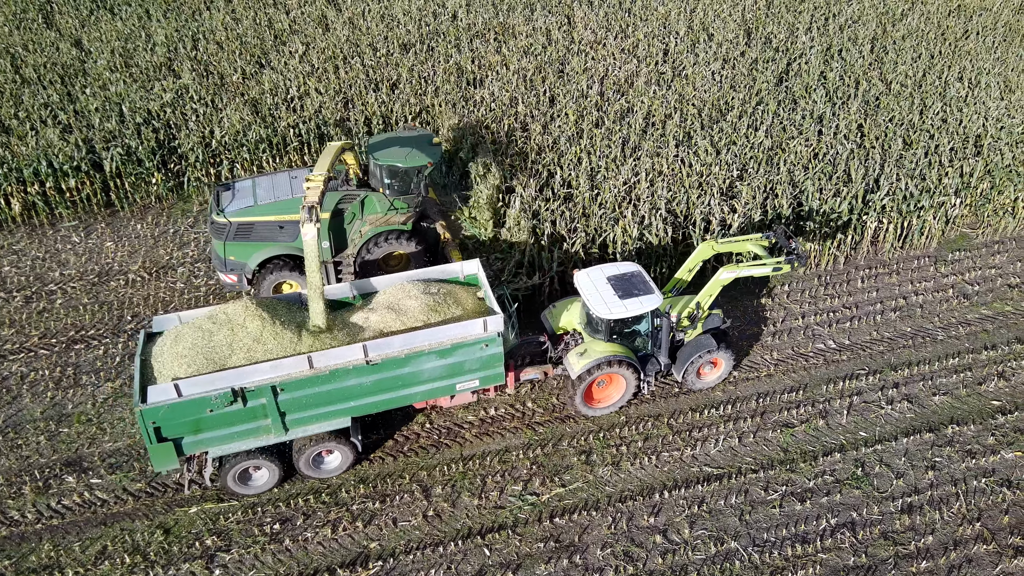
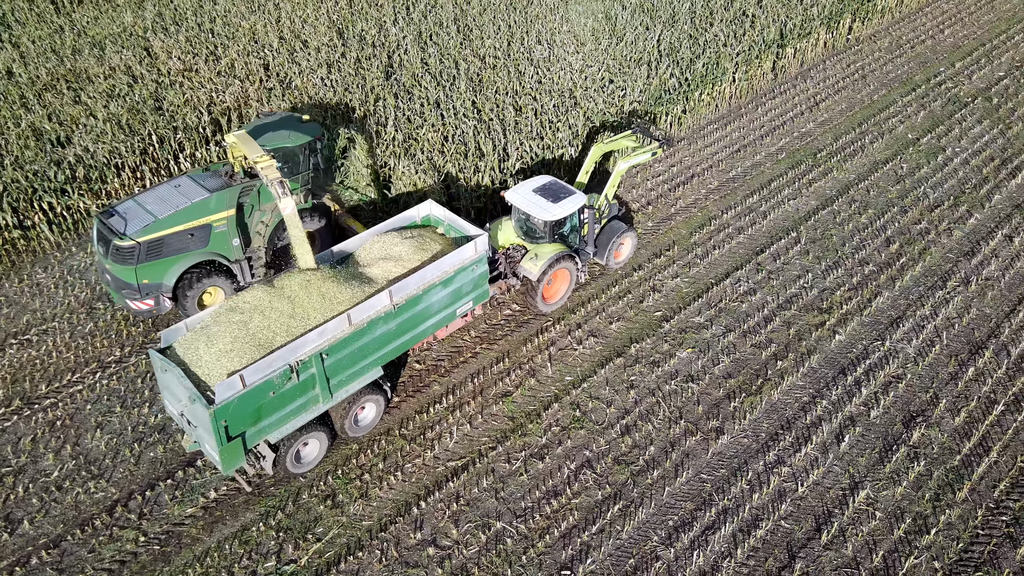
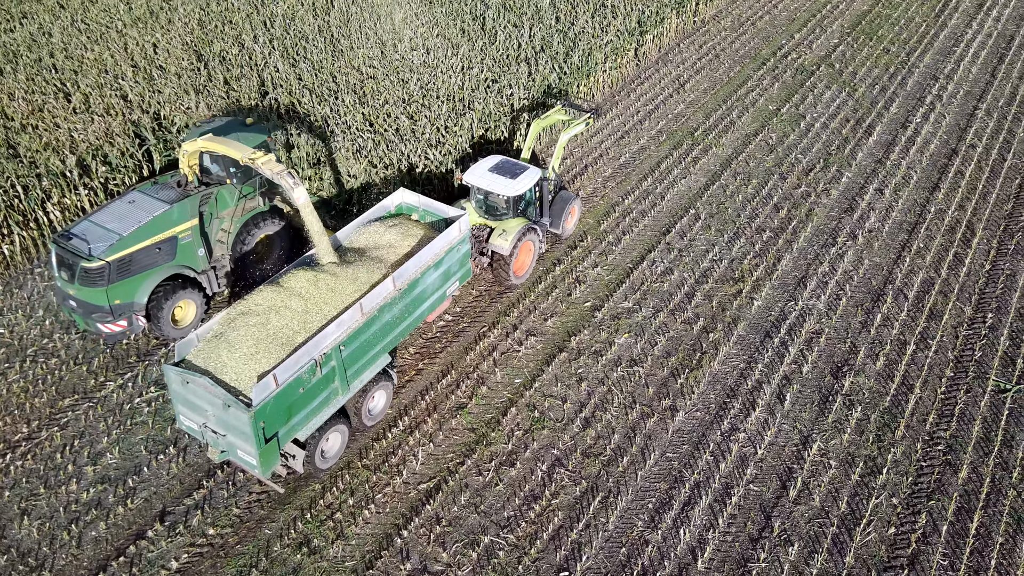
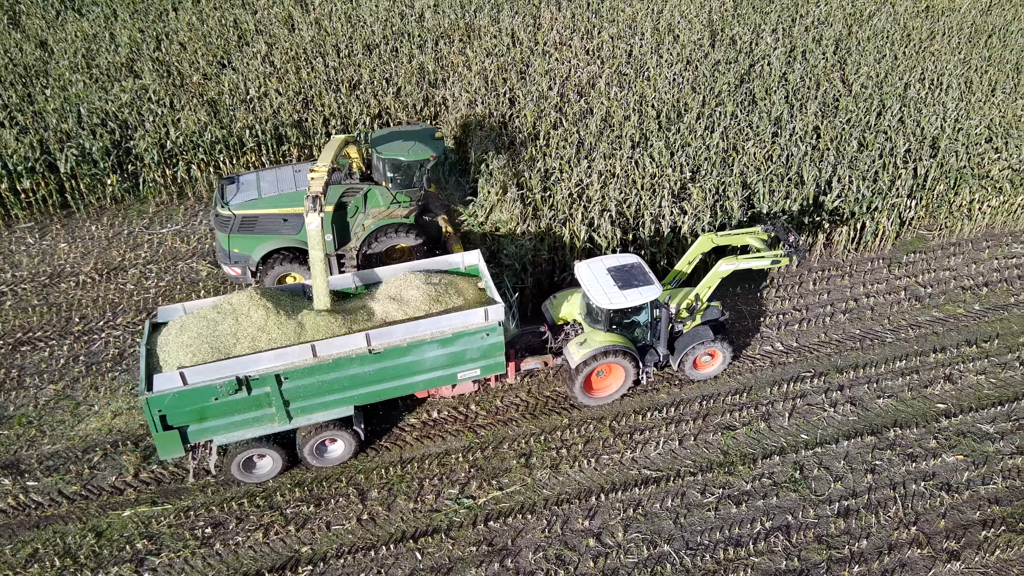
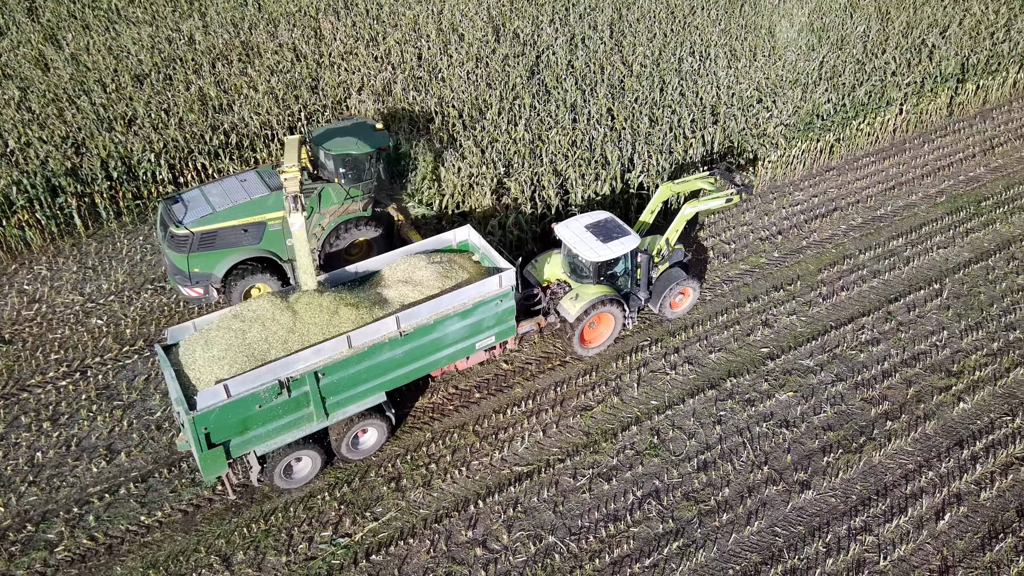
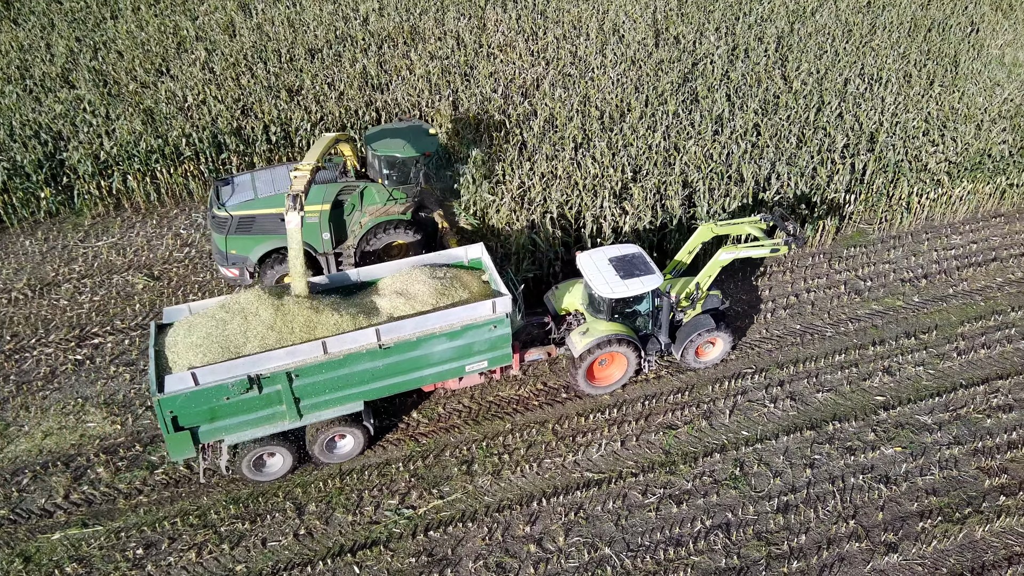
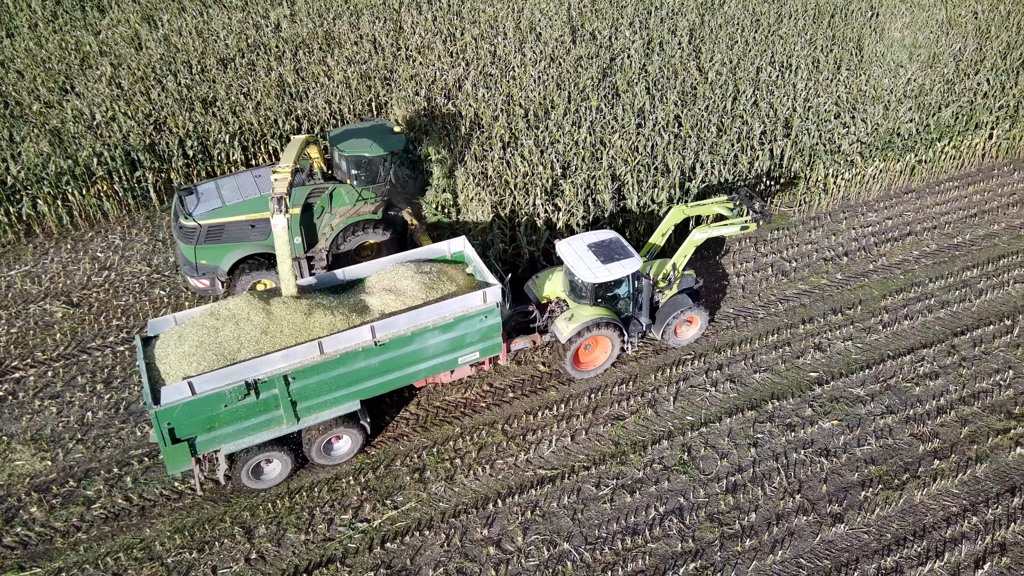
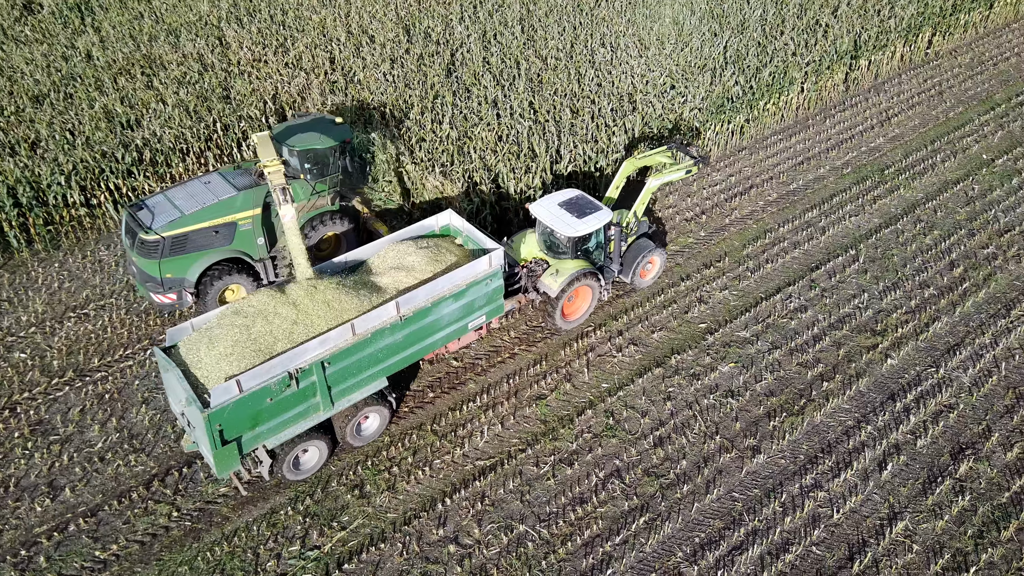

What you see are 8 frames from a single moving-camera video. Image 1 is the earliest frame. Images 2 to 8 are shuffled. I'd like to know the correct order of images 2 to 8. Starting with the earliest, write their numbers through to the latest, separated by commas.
4, 6, 7, 5, 8, 2, 3
